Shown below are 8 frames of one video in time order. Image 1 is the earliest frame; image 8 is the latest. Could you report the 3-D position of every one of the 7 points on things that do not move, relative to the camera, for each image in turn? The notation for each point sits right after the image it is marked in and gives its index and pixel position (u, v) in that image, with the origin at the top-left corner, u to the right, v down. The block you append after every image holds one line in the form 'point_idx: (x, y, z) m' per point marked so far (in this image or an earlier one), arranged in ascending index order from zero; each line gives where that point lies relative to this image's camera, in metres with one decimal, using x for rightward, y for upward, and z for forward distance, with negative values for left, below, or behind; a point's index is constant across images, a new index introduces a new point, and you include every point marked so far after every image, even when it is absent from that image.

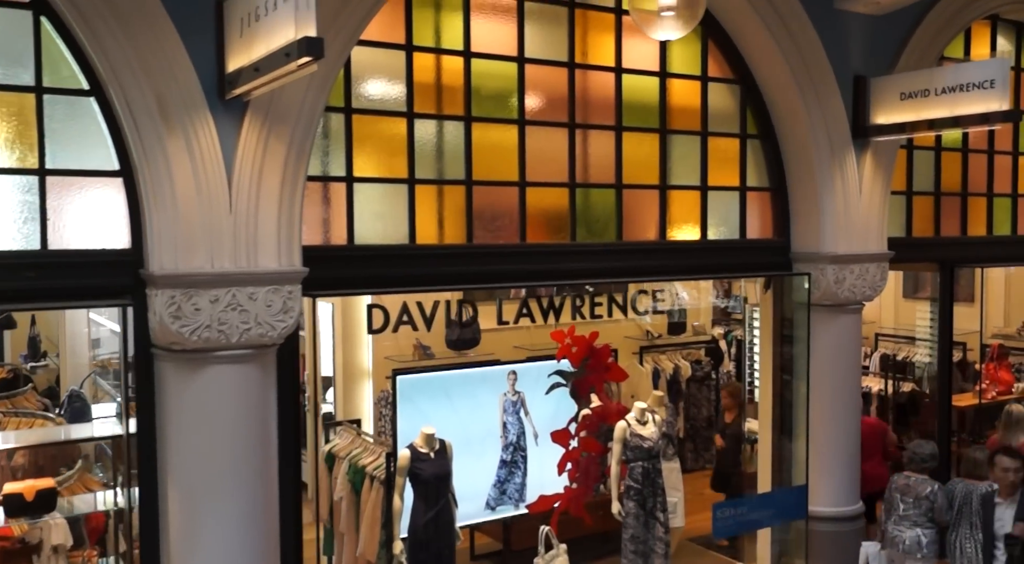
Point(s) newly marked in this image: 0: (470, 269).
0: (-0.2, 0.0, +5.0) m
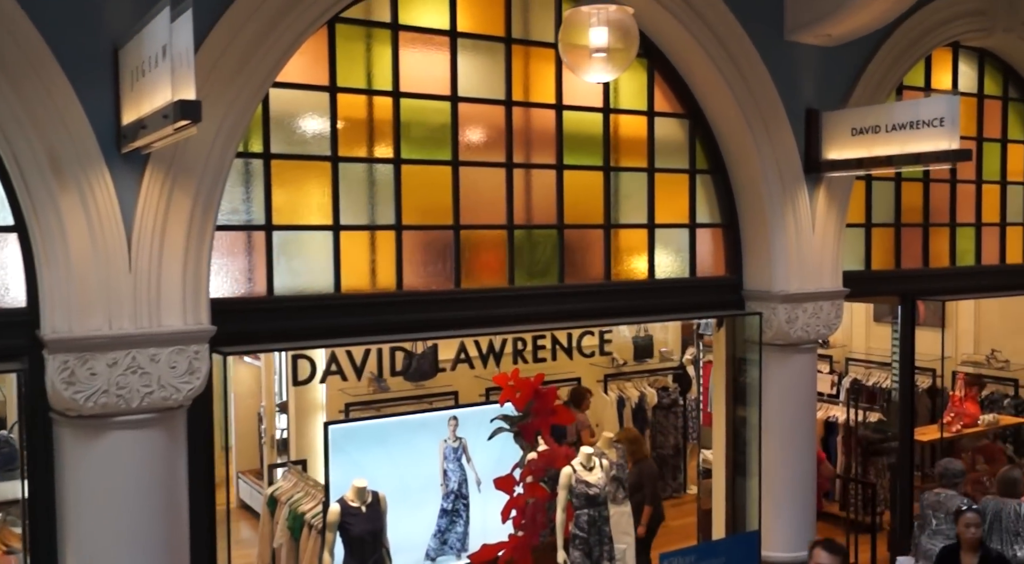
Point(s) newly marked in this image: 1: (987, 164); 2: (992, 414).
0: (-0.5, -0.2, +4.8) m
1: (+3.5, +0.9, +7.6) m
2: (+3.7, -1.0, +8.0) m
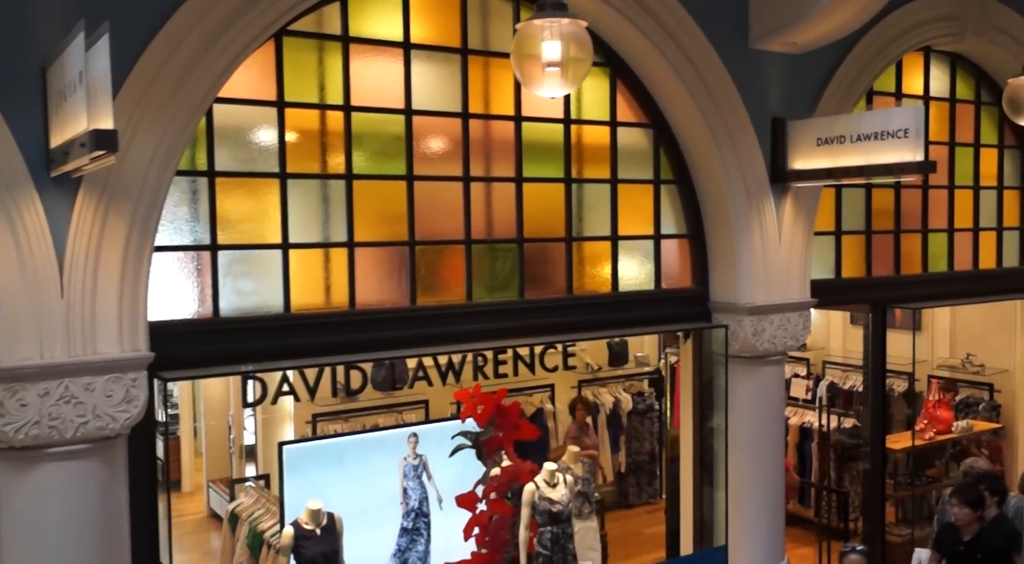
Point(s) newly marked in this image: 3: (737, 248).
0: (-0.7, -0.3, +4.7) m
1: (+3.2, +0.8, +7.5) m
2: (+3.5, -1.1, +8.0) m
3: (+1.2, +0.2, +5.6) m
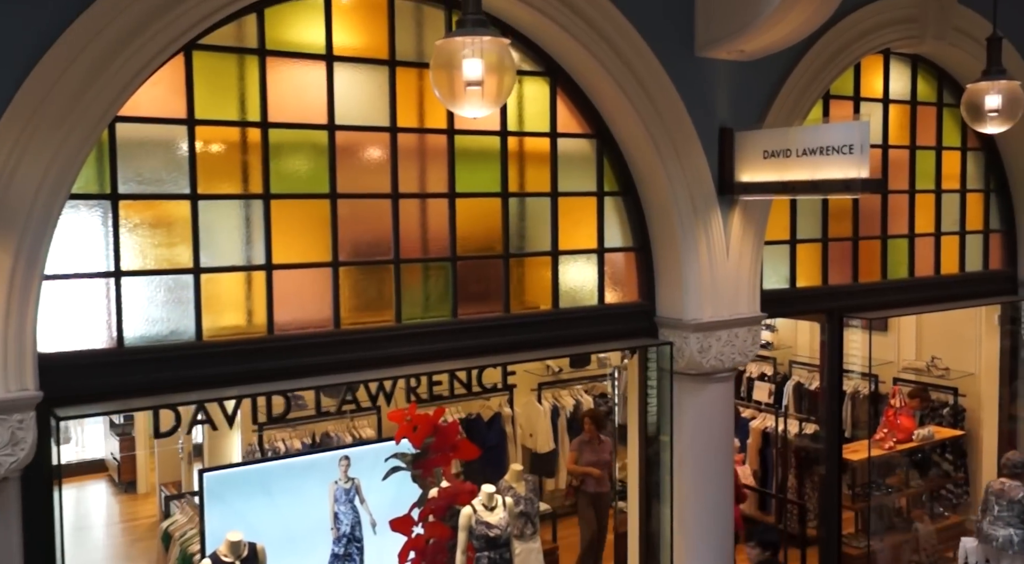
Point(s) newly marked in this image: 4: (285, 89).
0: (-1.0, -0.4, +4.5) m
1: (+2.9, +0.8, +7.3) m
2: (+3.1, -1.1, +7.9) m
3: (+0.9, +0.1, +5.4) m
4: (-1.0, +0.9, +4.6) m
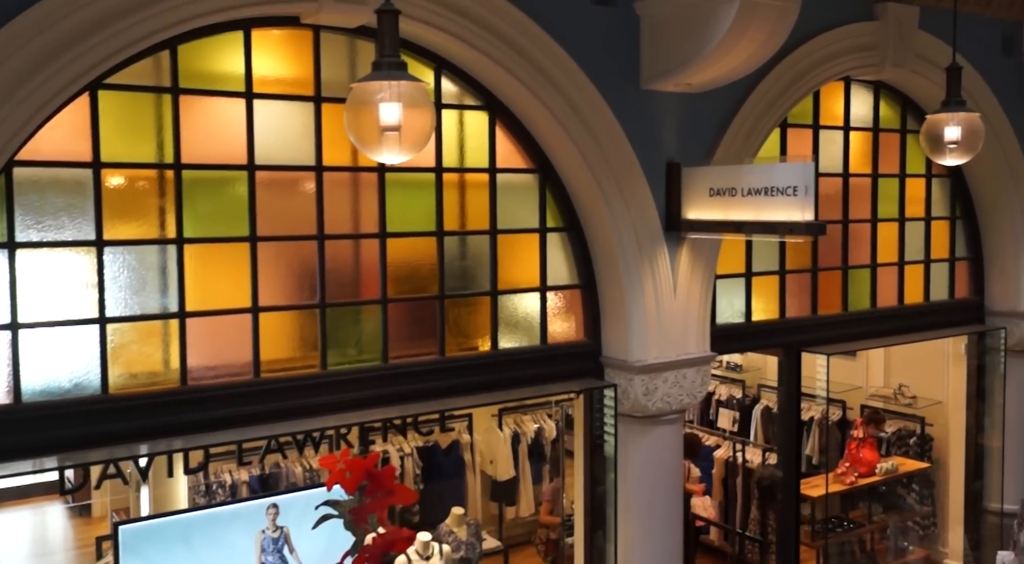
0: (-1.3, -0.6, +4.3) m
1: (+2.6, +0.6, +7.2) m
2: (+2.8, -1.3, +7.7) m
3: (+0.6, -0.1, +5.2) m
4: (-1.3, +0.7, +4.4) m
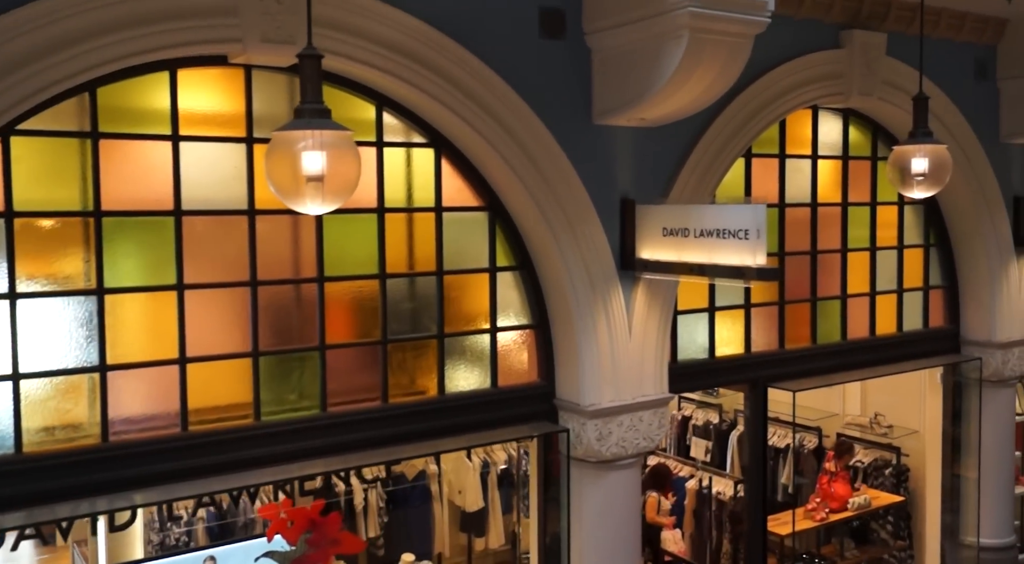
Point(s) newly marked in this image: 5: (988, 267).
0: (-1.6, -0.8, +4.2) m
1: (+2.3, +0.3, +7.0) m
2: (+2.6, -1.5, +7.5) m
3: (+0.3, -0.3, +5.1) m
4: (-1.6, +0.5, +4.2) m
5: (+3.4, +0.1, +7.4) m
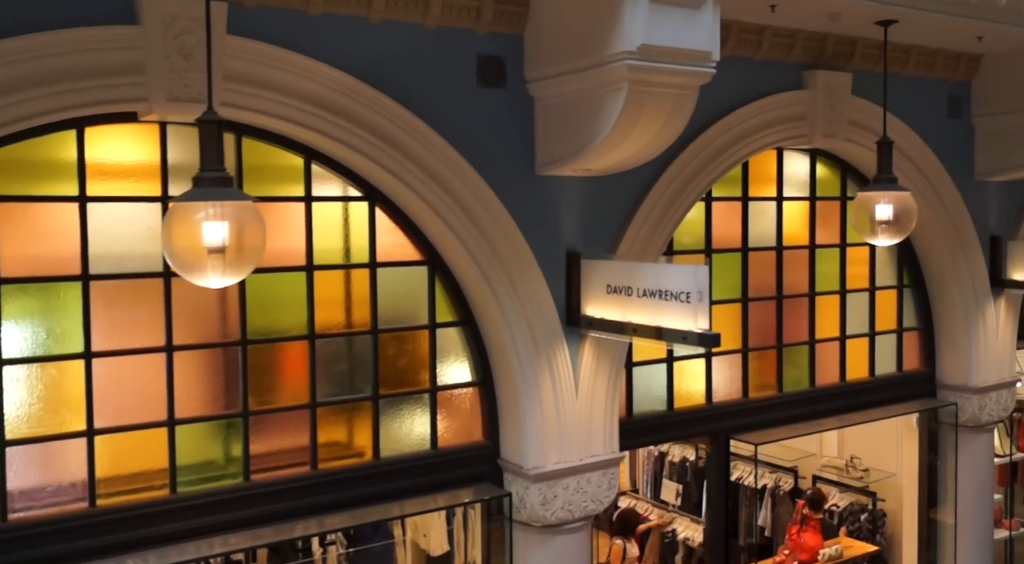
0: (-1.9, -1.0, +4.0) m
1: (+2.0, +0.1, +6.8) m
2: (+2.3, -1.8, +7.3) m
3: (+0.1, -0.6, +4.8) m
4: (-1.8, +0.2, +4.0) m
5: (+3.1, -0.2, +7.2) m
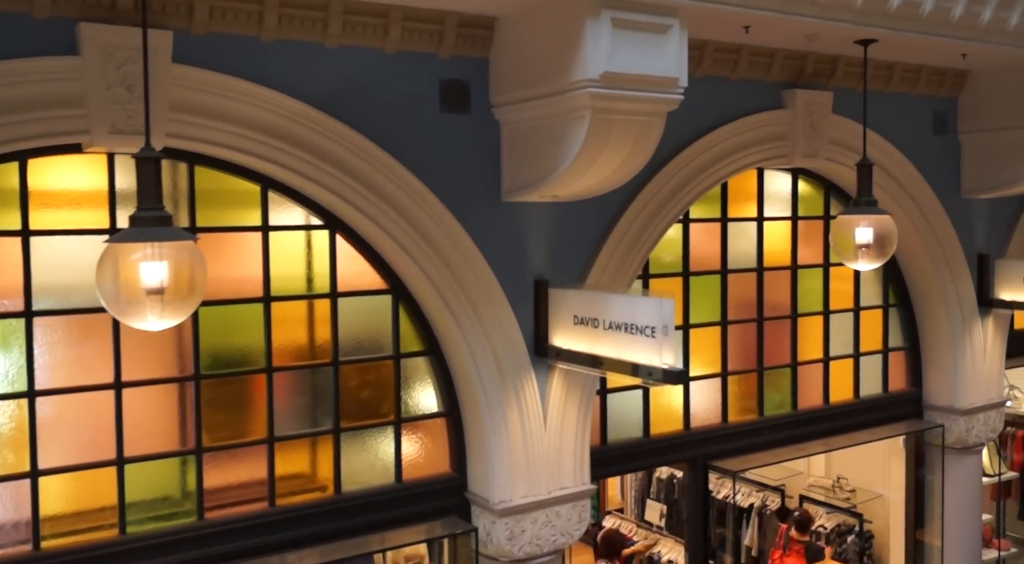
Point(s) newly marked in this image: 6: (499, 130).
0: (-2.0, -1.1, +3.8) m
1: (+1.9, -0.1, +6.6) m
2: (+2.1, -1.9, +7.2) m
3: (-0.1, -0.7, +4.7) m
4: (-2.0, +0.1, +3.9) m
5: (+3.0, -0.3, +7.0) m
6: (-0.1, +0.7, +4.6) m
